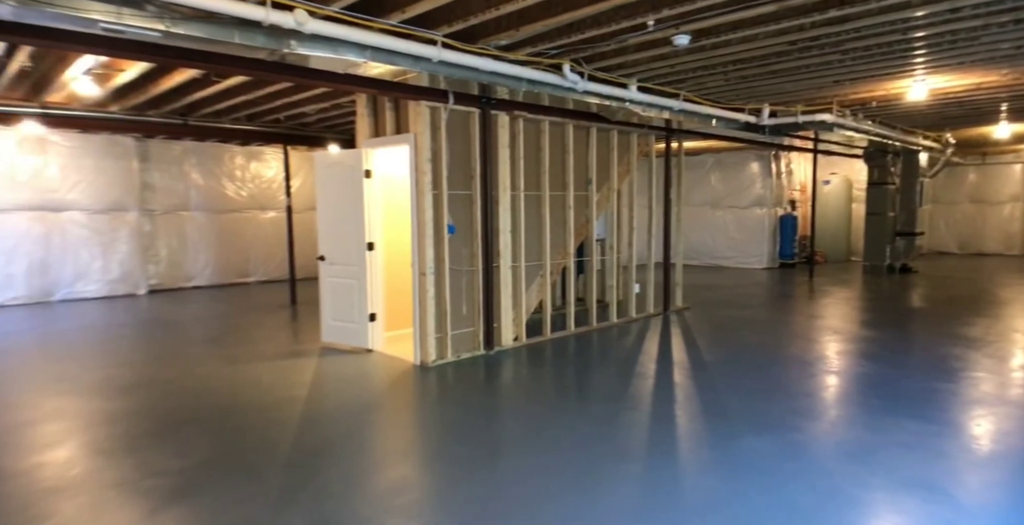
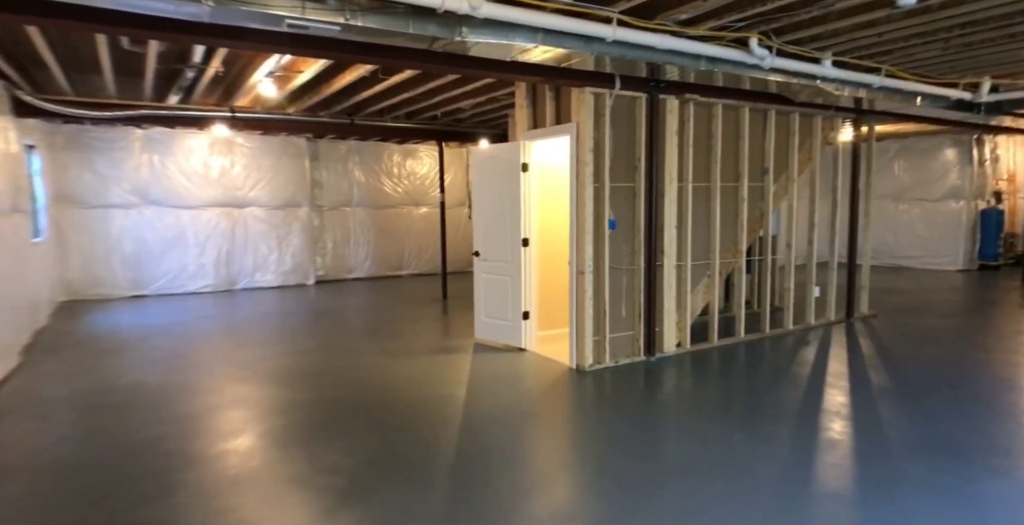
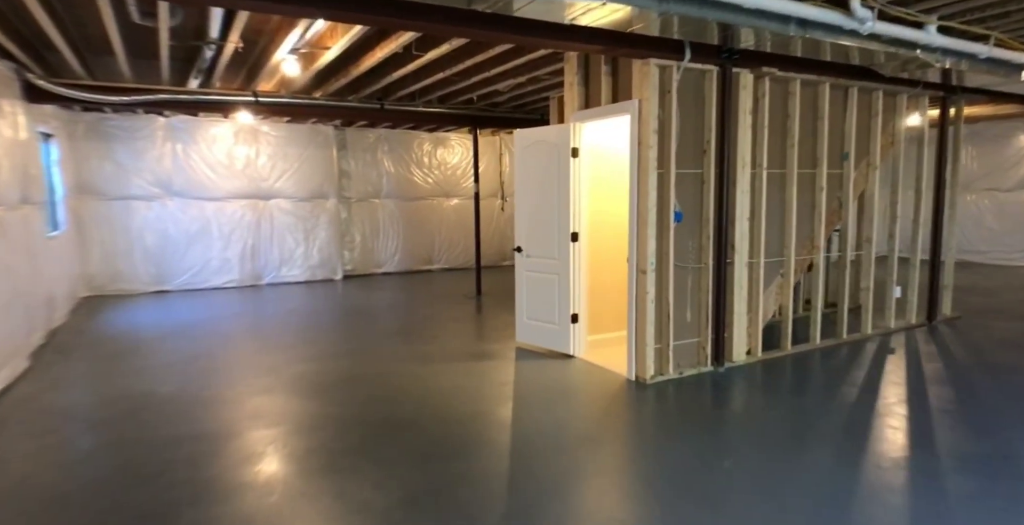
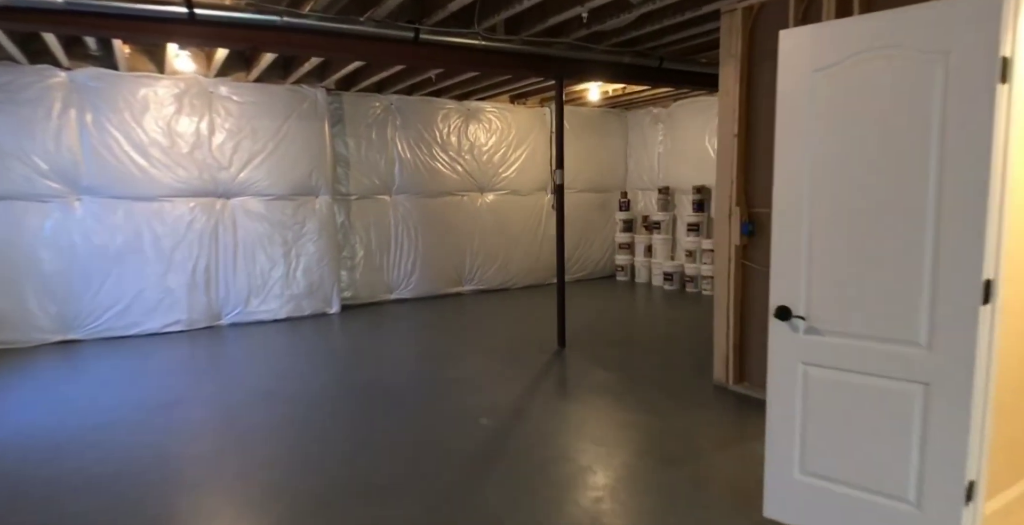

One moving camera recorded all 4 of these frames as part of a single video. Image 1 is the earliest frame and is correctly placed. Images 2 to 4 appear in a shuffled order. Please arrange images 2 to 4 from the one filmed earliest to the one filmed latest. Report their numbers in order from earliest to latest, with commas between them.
2, 3, 4
